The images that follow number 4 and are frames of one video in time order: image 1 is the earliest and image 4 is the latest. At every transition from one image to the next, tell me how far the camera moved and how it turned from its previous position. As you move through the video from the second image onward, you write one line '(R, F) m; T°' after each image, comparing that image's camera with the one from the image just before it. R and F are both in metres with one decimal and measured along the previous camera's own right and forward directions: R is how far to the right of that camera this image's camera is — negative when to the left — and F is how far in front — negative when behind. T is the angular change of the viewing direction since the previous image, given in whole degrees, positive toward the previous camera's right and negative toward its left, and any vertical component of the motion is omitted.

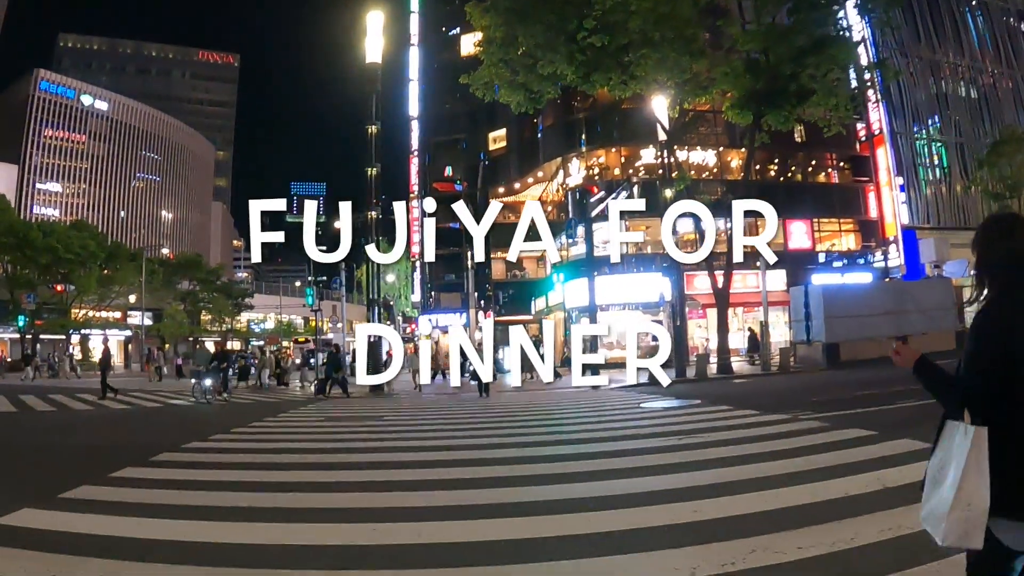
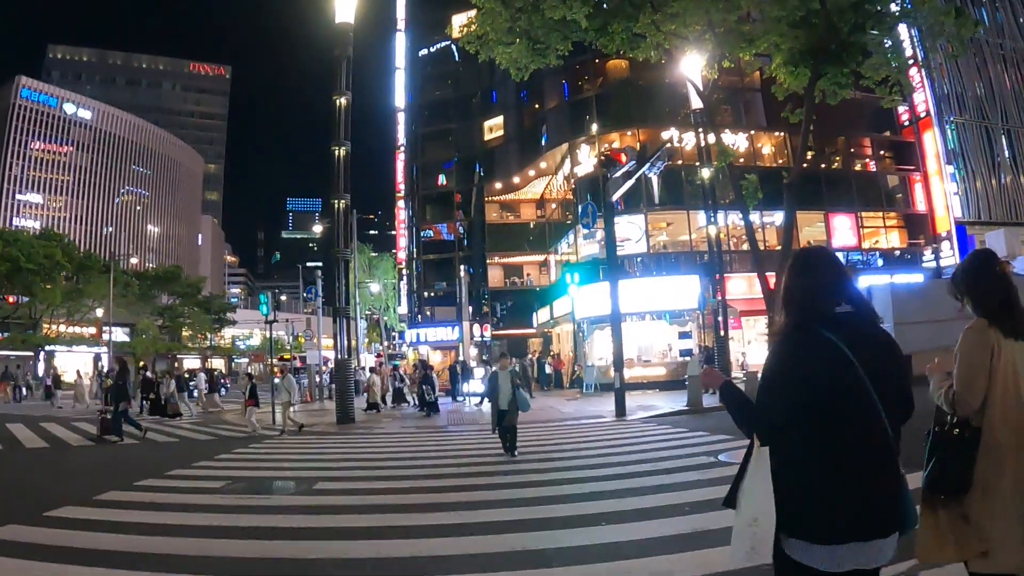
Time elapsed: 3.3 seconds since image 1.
(-0.1, +3.1) m; 0°
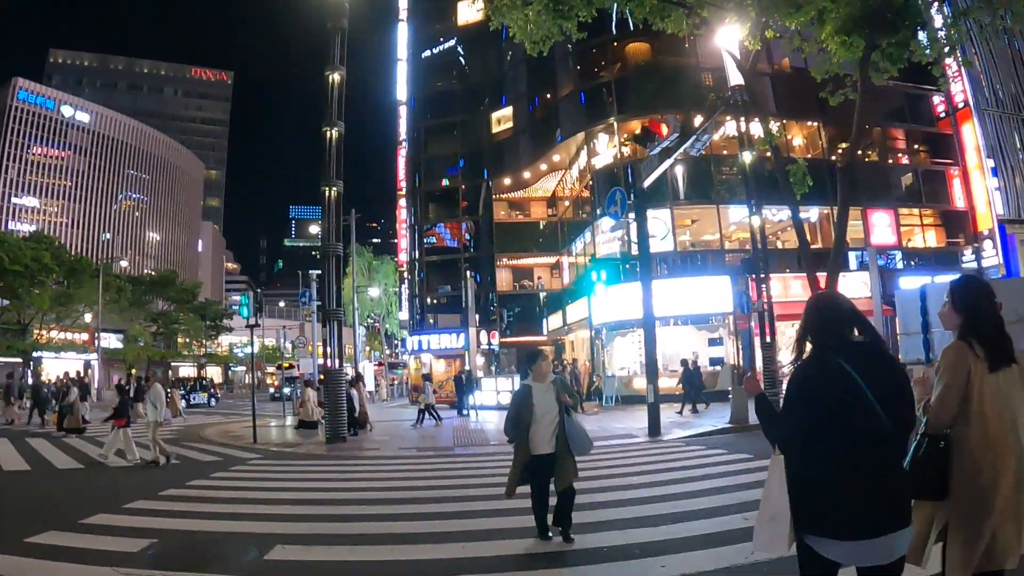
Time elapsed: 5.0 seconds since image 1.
(-0.2, +1.6) m; 0°
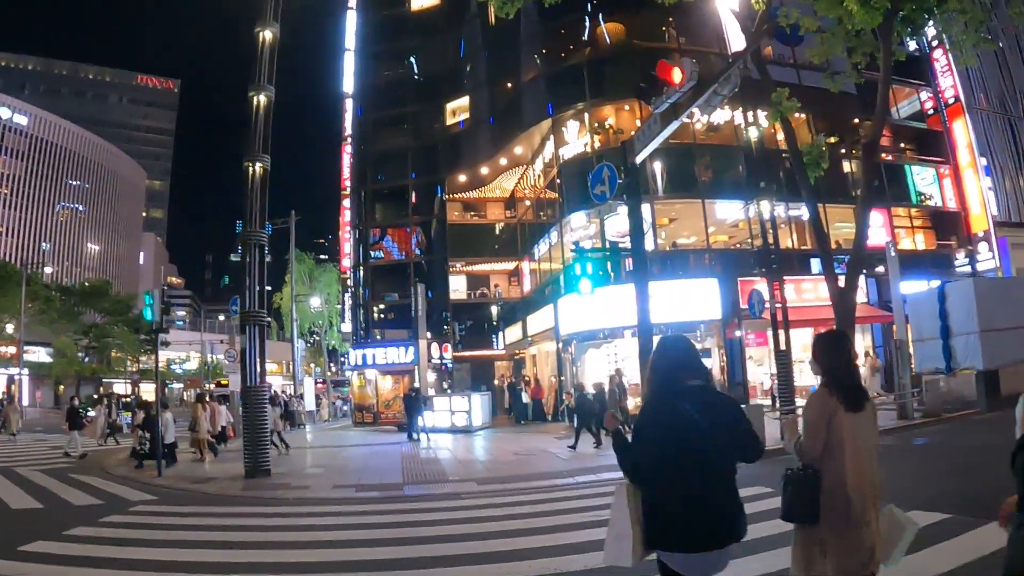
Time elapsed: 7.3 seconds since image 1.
(-0.1, +1.9) m; +4°
